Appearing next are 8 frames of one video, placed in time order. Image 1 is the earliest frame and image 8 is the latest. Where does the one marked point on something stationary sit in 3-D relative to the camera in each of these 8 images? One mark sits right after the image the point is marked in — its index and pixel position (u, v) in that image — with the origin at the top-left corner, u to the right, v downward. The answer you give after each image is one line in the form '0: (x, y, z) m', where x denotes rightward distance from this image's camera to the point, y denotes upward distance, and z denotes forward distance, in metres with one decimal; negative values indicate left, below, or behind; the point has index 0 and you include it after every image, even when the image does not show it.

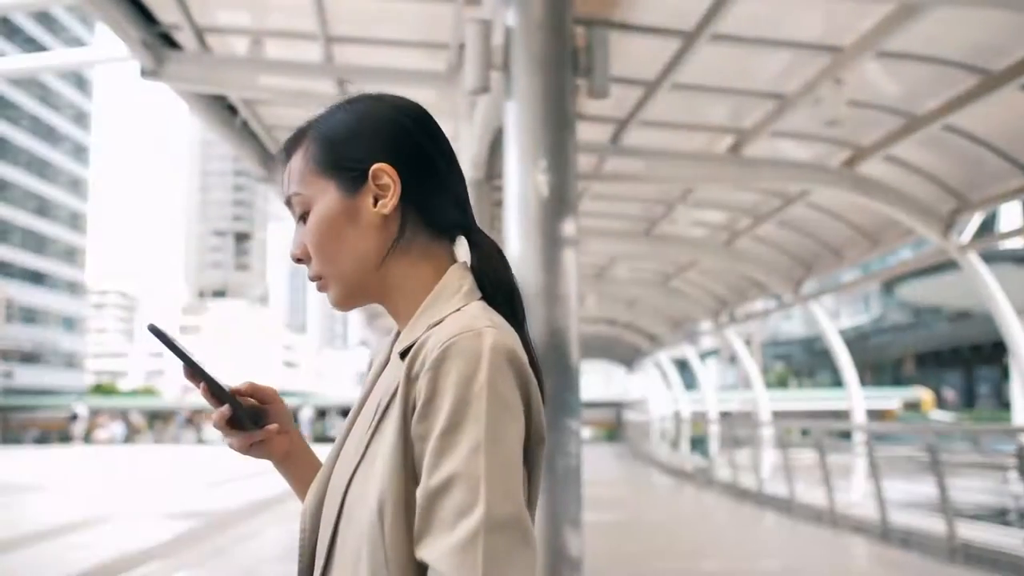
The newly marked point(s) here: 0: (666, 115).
0: (+1.4, +1.6, +9.5) m
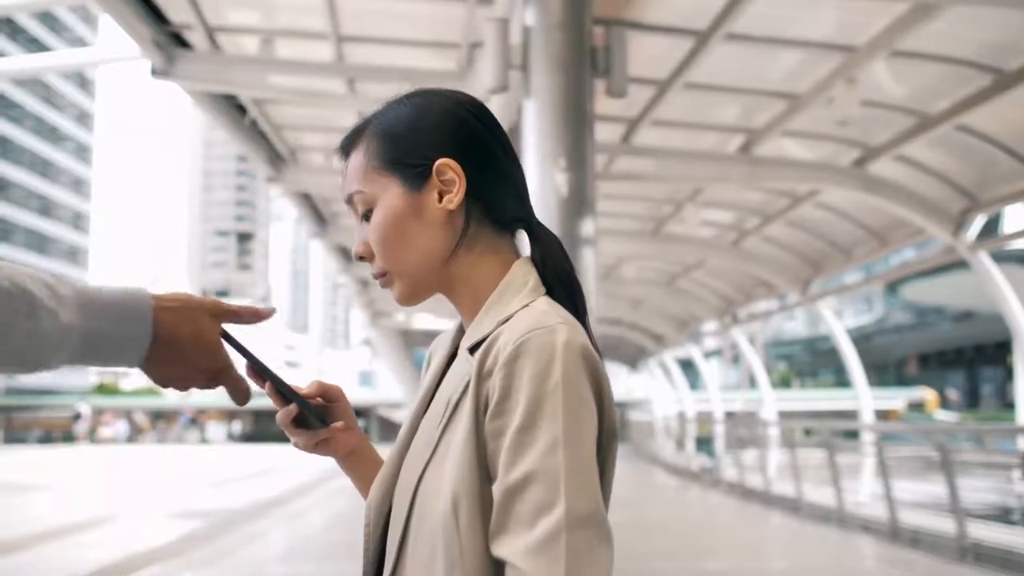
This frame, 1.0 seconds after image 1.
0: (+1.5, +1.6, +9.5) m
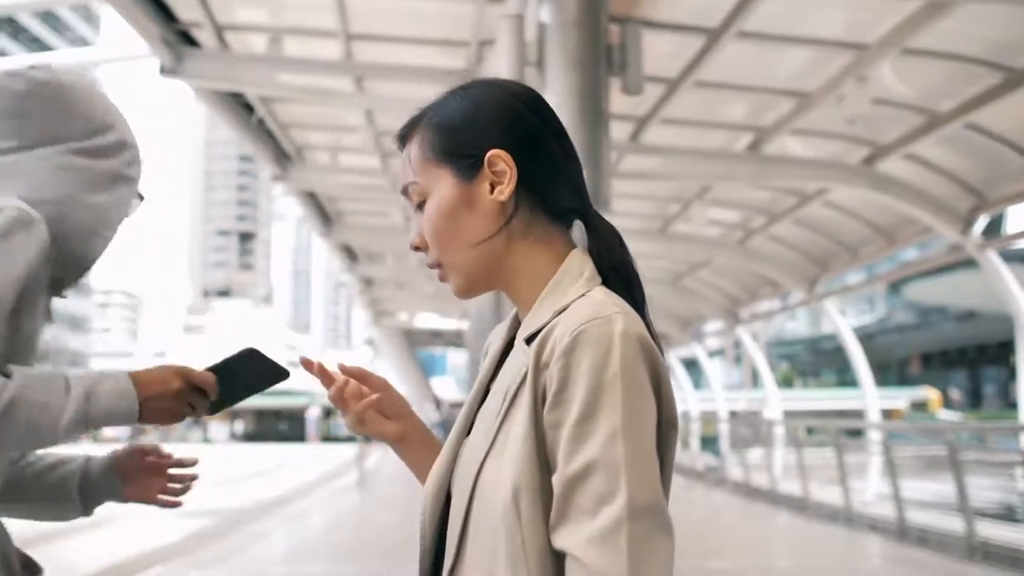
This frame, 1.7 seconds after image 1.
0: (+1.6, +1.6, +9.4) m
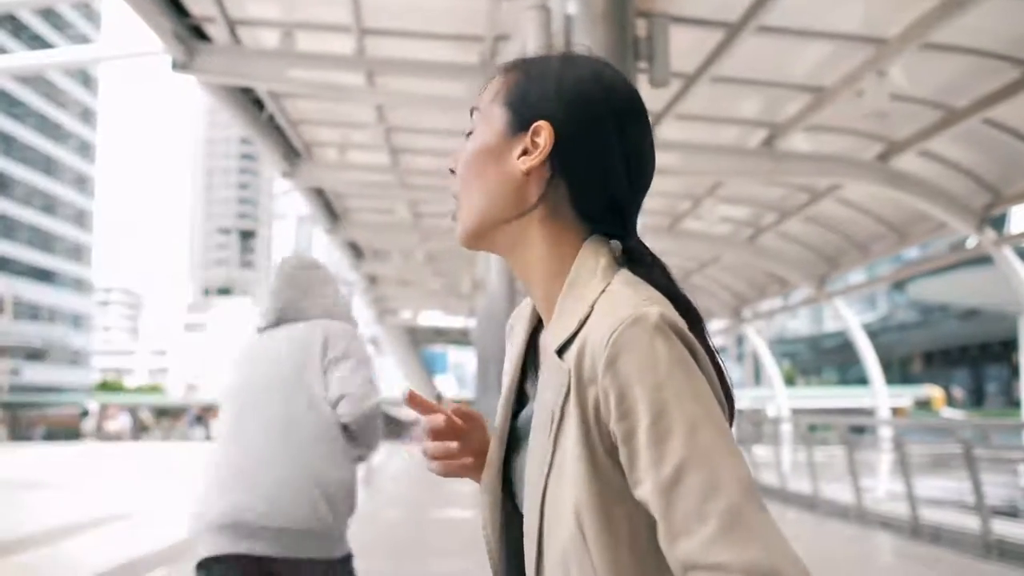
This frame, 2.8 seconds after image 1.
0: (+1.7, +1.6, +9.4) m
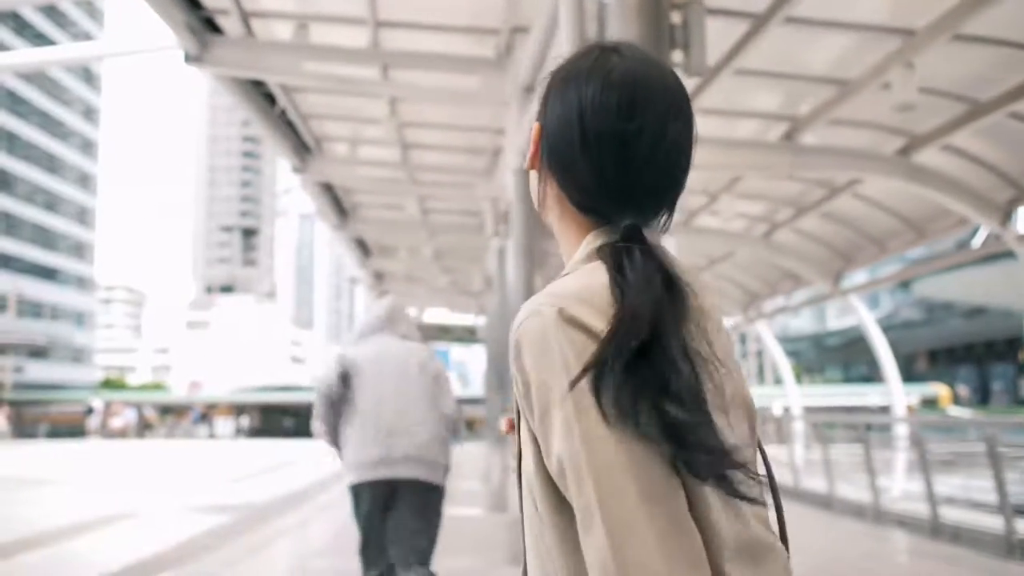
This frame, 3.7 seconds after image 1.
0: (+1.9, +1.7, +9.3) m
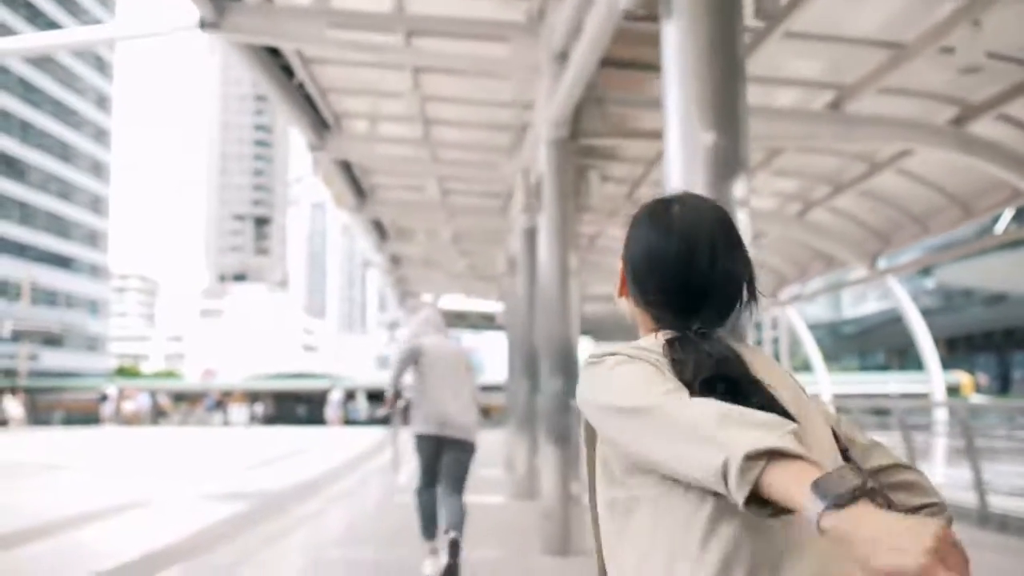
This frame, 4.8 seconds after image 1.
0: (+2.2, +1.9, +8.8) m
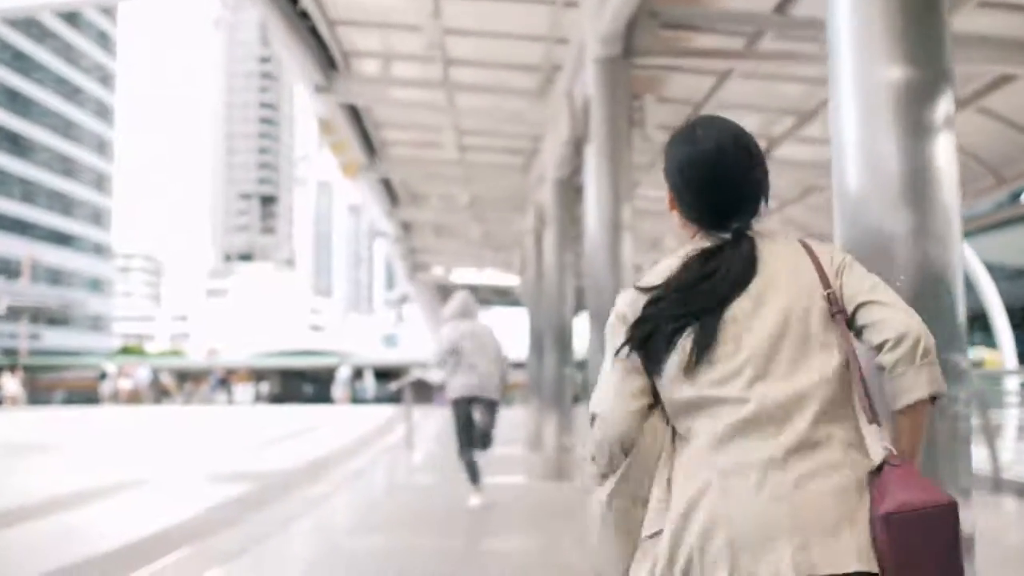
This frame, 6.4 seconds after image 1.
0: (+2.5, +2.3, +7.5) m
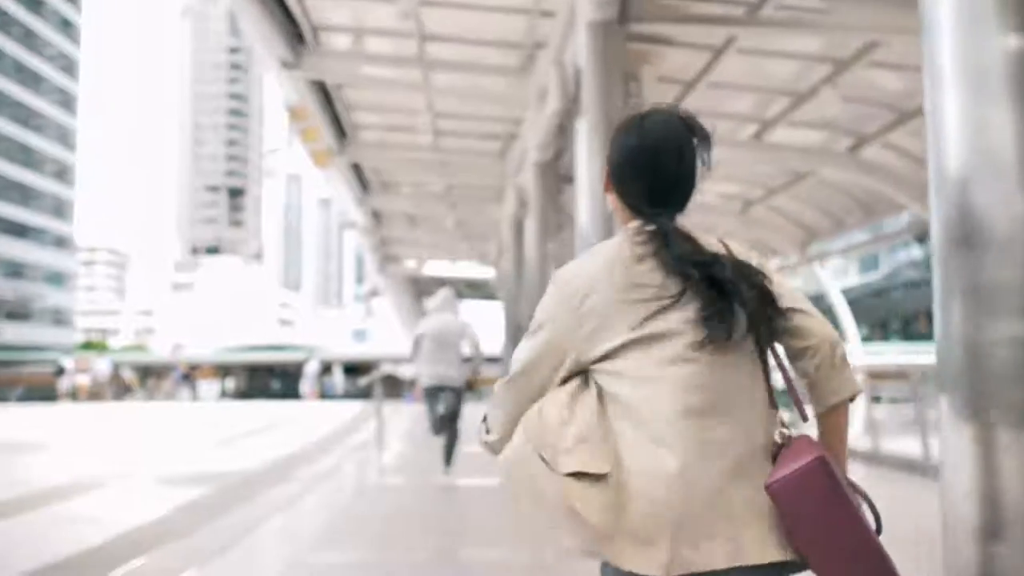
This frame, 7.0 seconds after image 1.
0: (+2.4, +2.4, +6.9) m
